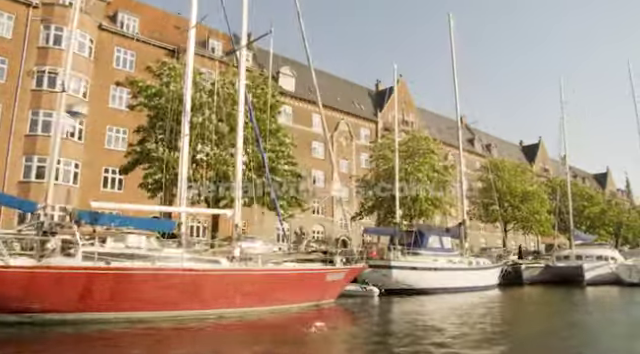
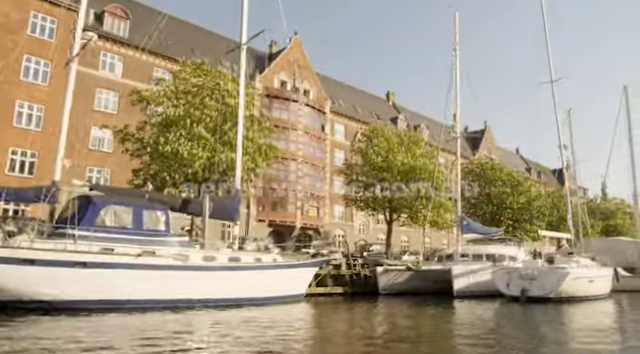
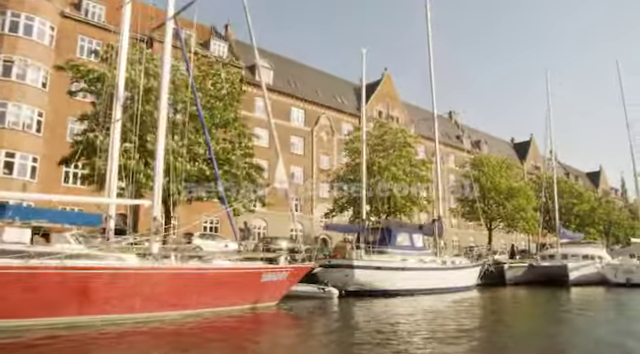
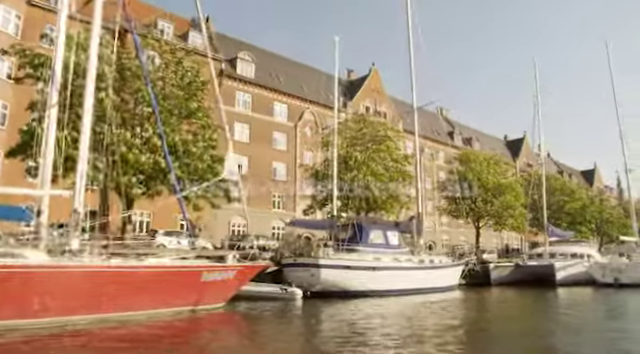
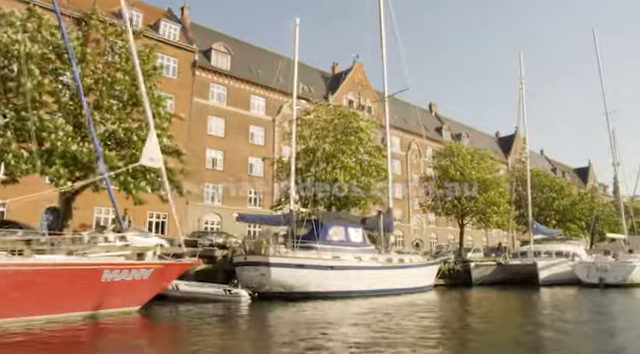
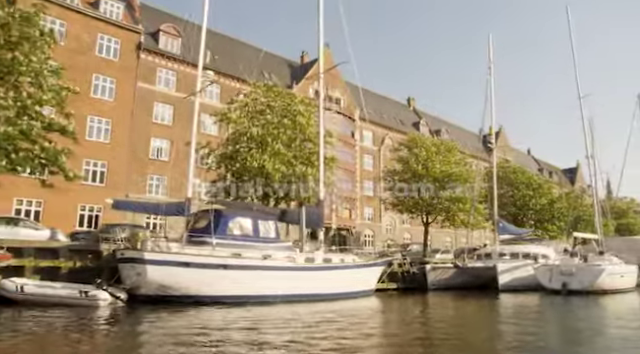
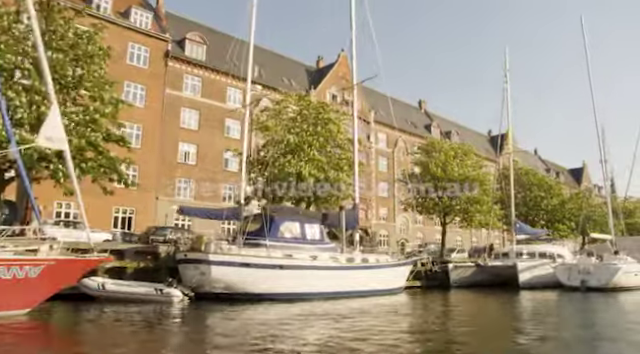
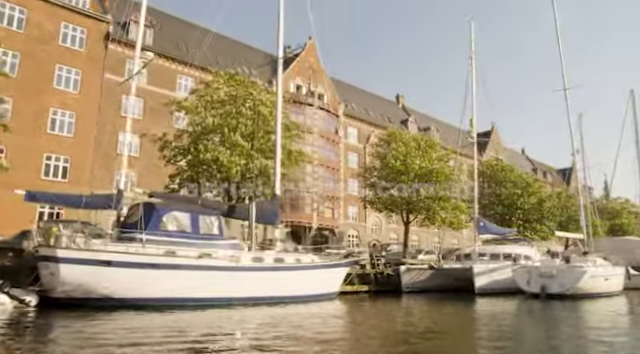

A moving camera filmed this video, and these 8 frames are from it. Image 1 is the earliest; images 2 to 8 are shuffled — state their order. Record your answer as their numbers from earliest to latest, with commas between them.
3, 4, 5, 7, 6, 8, 2
